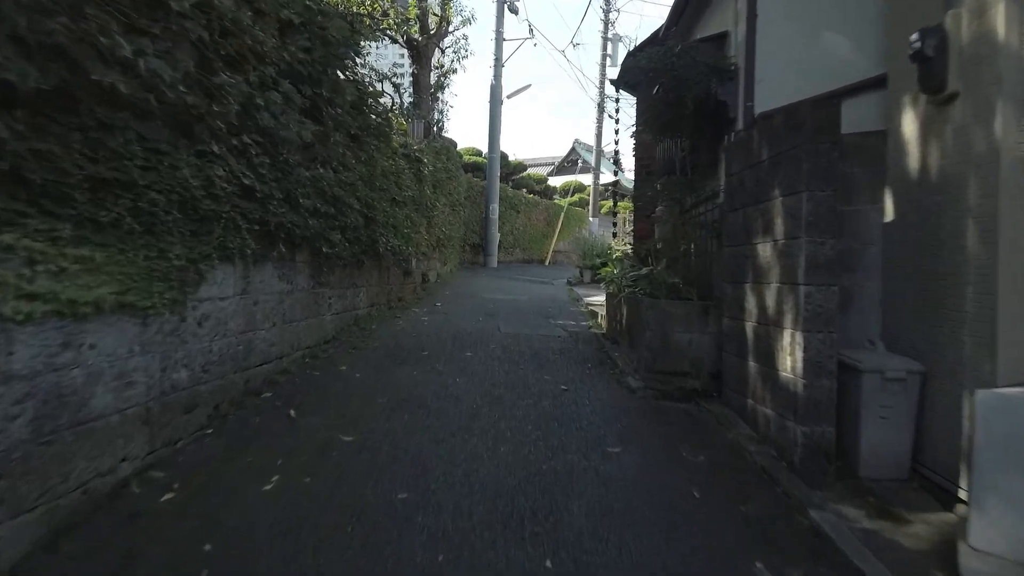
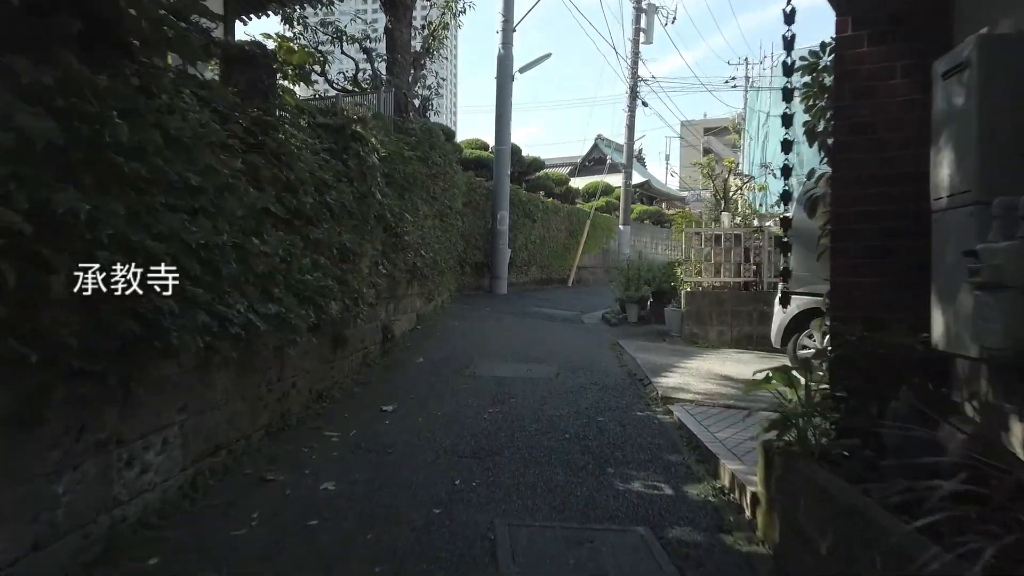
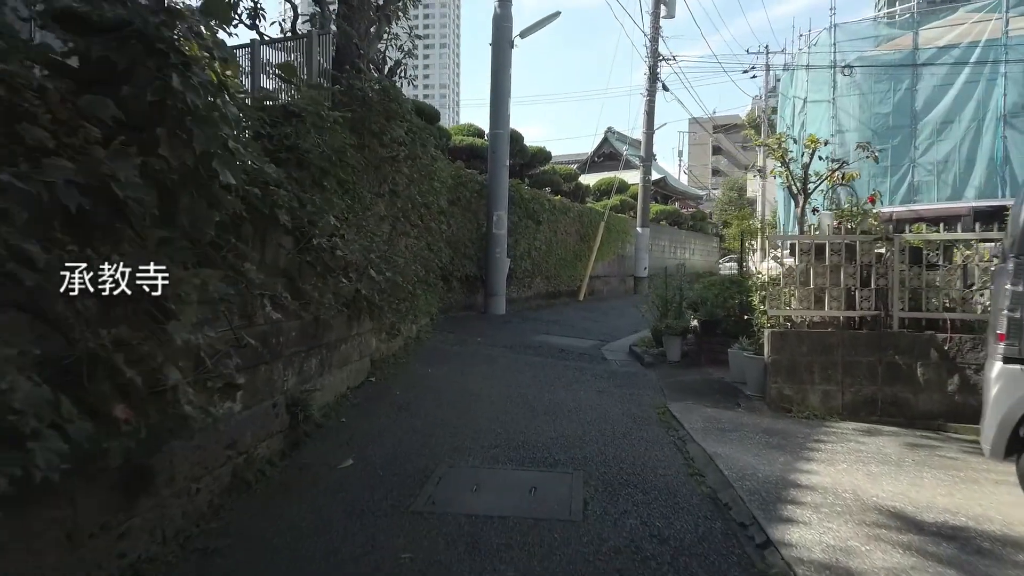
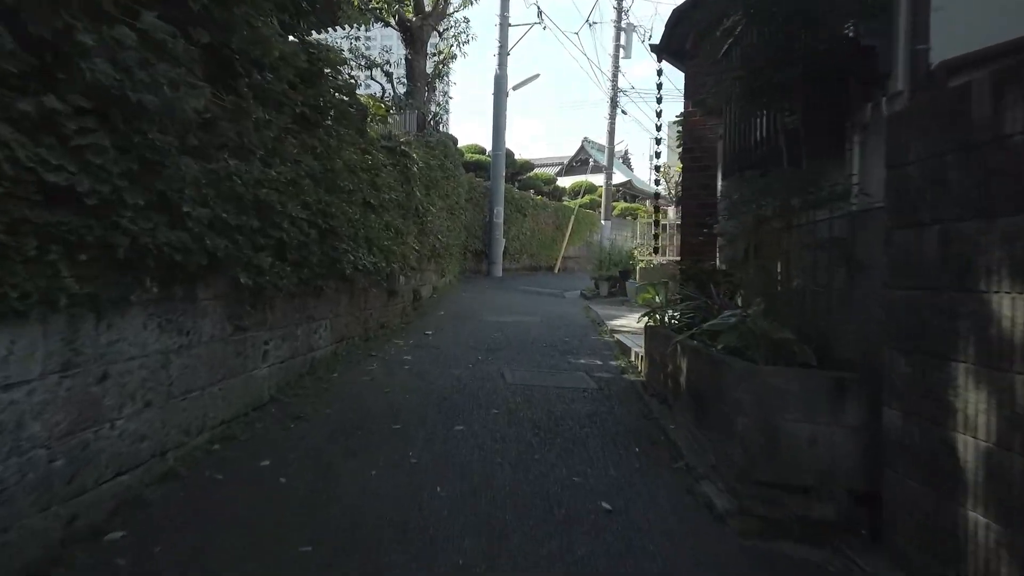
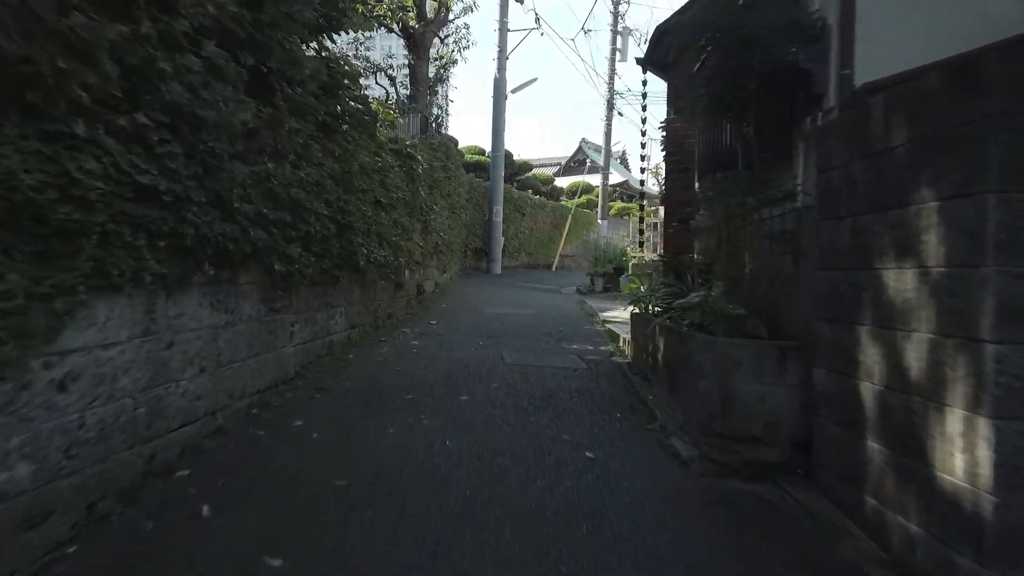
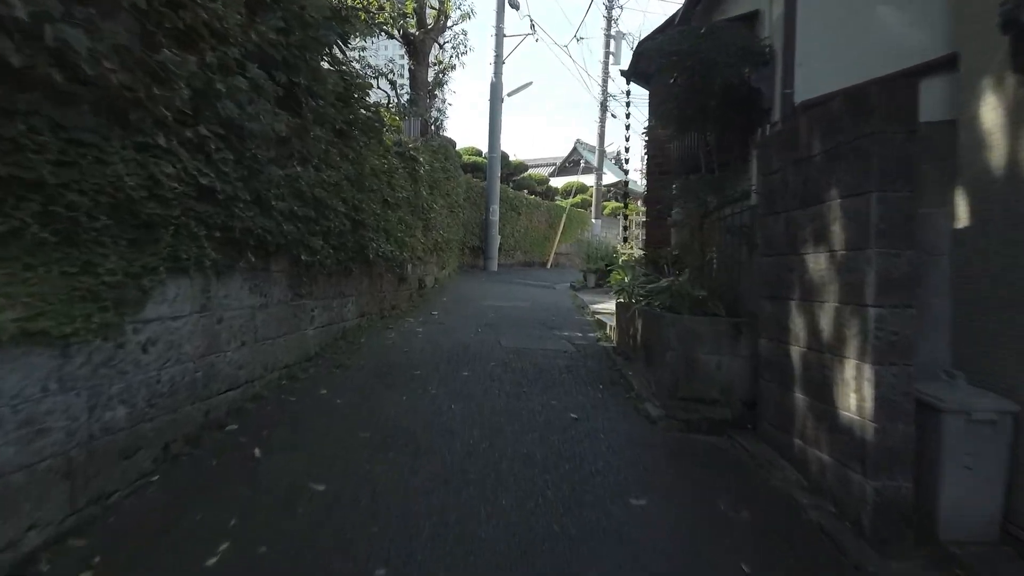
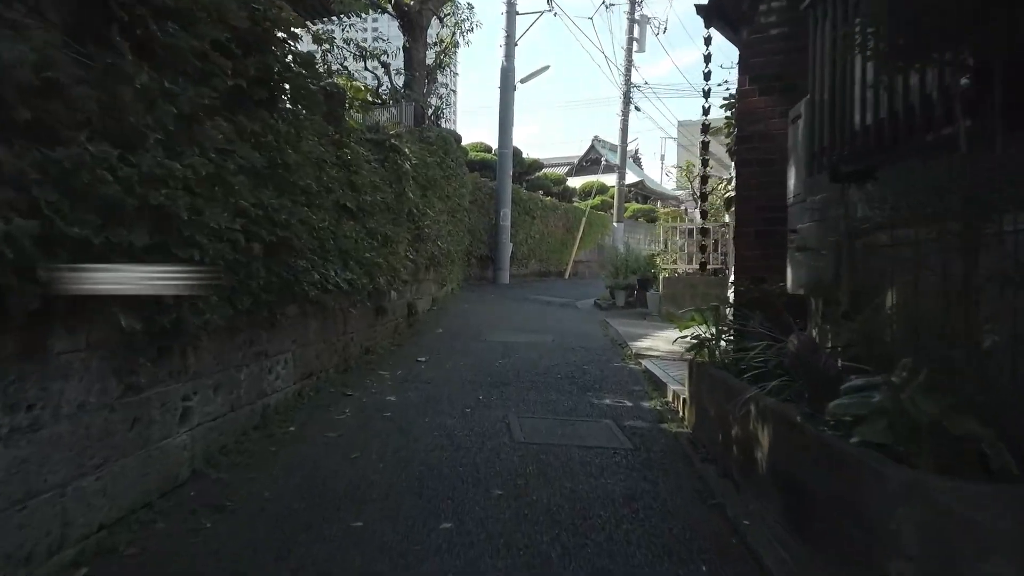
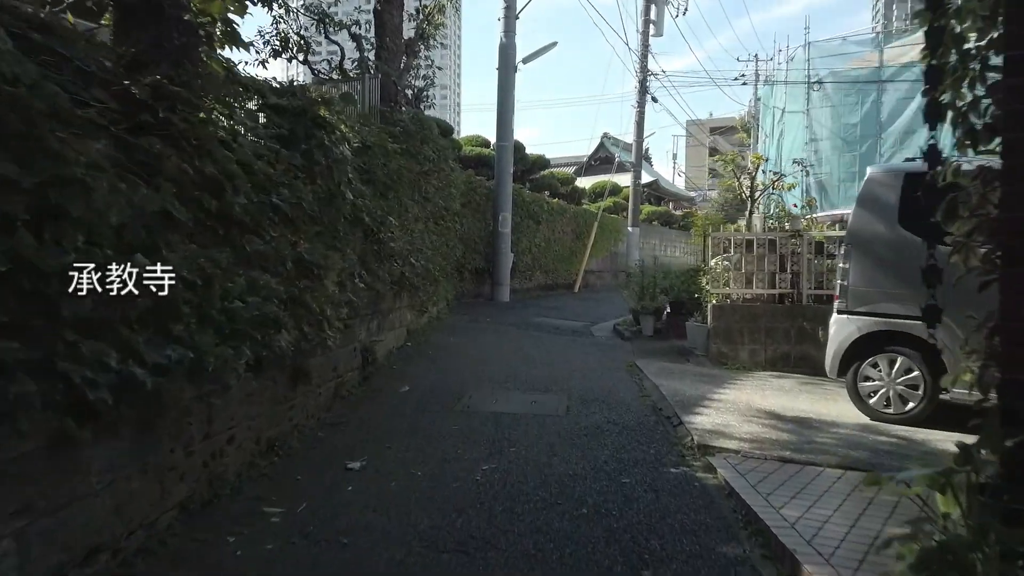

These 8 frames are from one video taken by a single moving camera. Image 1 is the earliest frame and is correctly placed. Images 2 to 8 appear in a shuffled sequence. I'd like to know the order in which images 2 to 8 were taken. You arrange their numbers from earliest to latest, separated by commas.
6, 5, 4, 7, 2, 8, 3
